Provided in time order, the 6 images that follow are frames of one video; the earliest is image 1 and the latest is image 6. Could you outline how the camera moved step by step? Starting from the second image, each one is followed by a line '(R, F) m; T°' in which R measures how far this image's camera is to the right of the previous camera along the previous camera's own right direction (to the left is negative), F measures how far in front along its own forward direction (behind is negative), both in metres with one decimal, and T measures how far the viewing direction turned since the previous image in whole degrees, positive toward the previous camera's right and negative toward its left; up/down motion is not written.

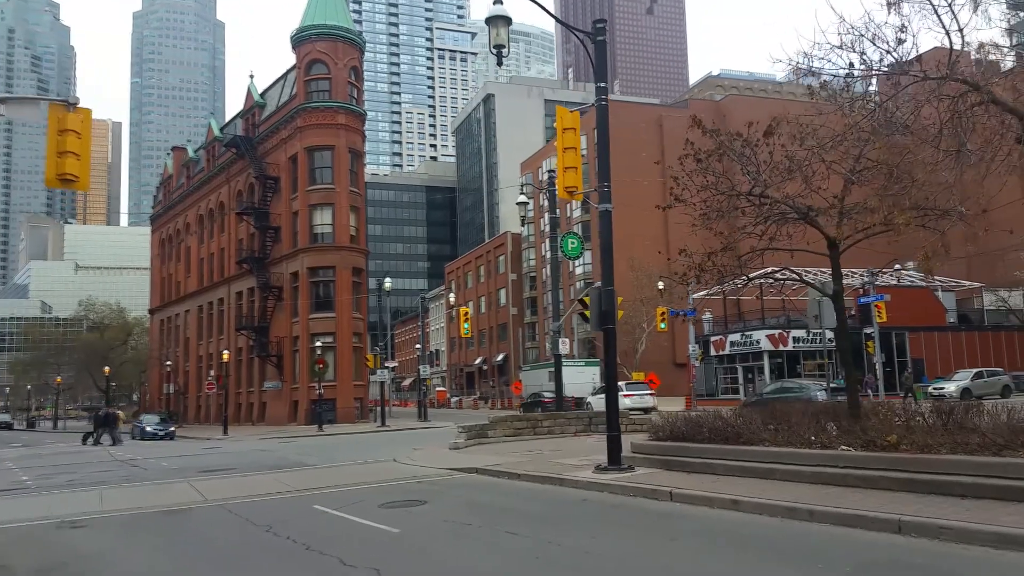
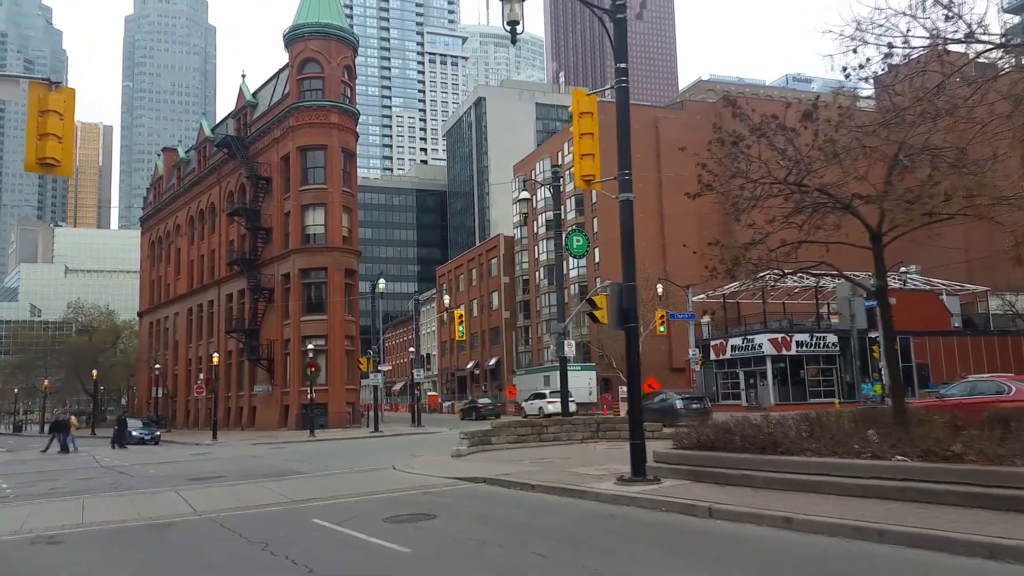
(-0.4, +1.0) m; +1°
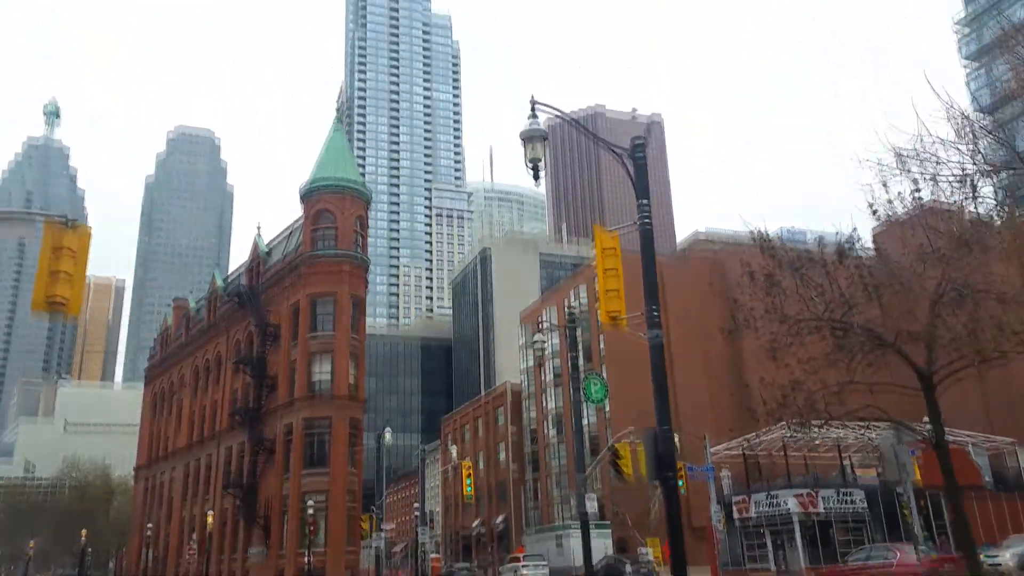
(-0.3, +0.9) m; 0°
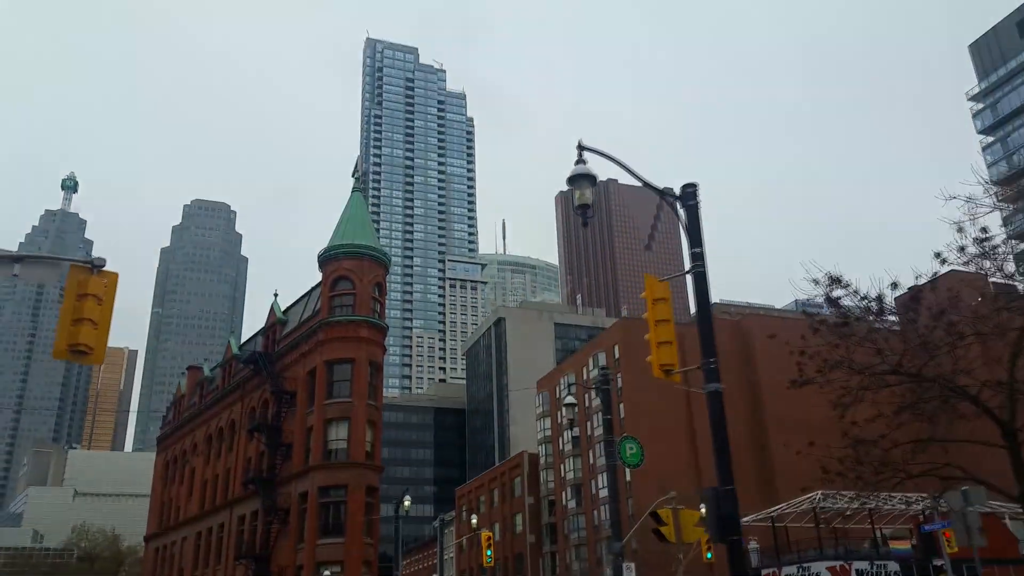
(-0.5, +0.4) m; -1°
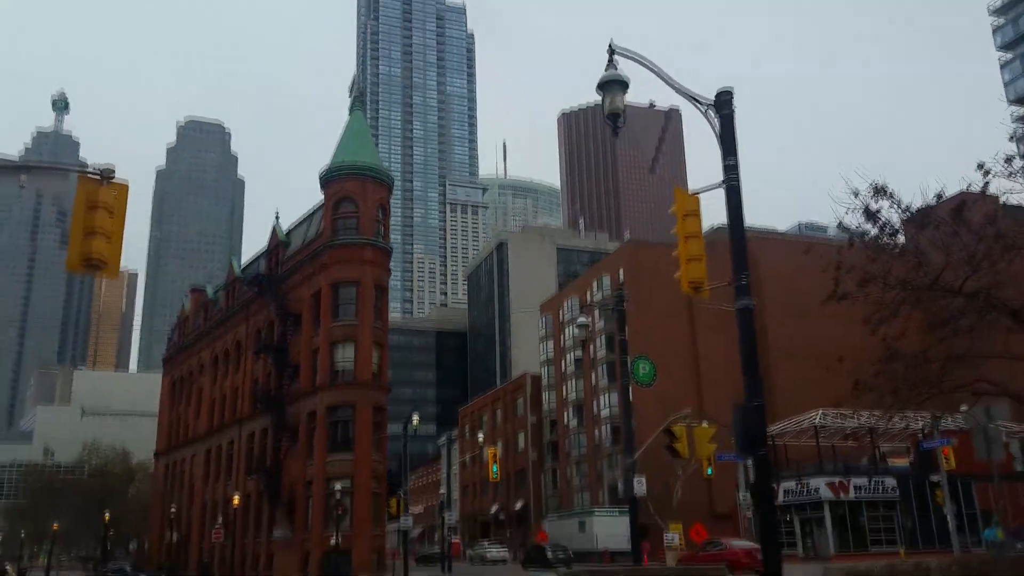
(-0.4, +0.1) m; 0°
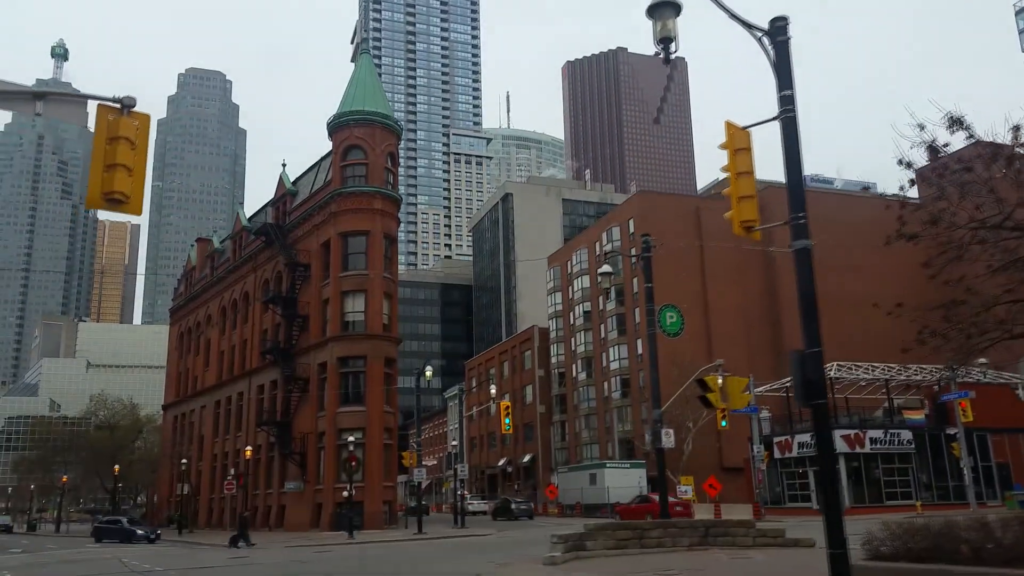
(-0.5, +0.7) m; 0°
